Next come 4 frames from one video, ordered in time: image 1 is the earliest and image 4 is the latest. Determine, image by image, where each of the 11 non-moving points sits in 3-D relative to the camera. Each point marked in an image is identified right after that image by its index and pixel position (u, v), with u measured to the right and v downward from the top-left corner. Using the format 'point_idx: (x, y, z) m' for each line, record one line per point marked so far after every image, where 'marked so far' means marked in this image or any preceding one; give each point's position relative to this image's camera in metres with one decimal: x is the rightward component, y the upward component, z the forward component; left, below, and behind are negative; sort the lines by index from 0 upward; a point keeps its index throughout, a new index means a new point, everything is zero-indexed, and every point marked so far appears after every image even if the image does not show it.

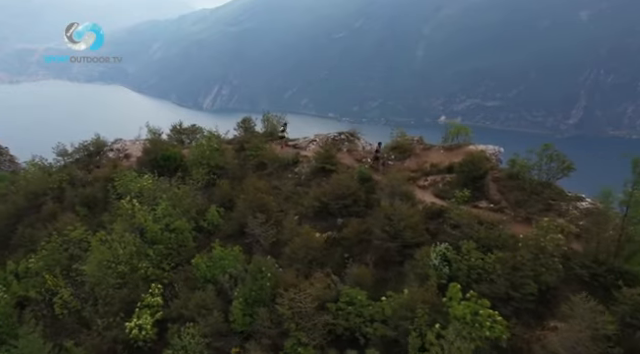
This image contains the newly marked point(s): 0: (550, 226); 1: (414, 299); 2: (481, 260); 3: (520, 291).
0: (+8.4, -1.8, +15.3) m
1: (+3.4, -4.3, +14.2) m
2: (+5.9, -3.0, +14.5) m
3: (+6.9, -3.9, +13.9) m
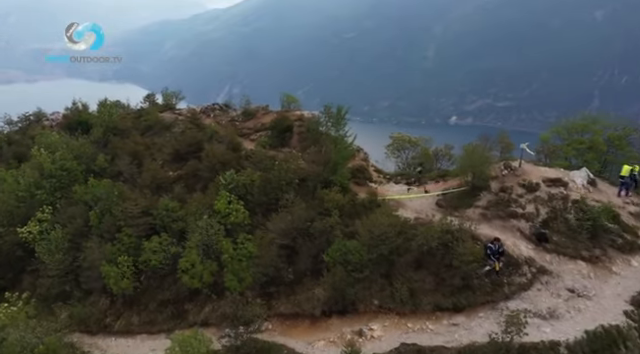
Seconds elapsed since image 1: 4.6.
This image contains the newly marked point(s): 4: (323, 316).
0: (-1.1, +1.1, +22.2) m
1: (-6.1, -1.4, +21.1) m
2: (-3.7, -0.1, +21.4) m
3: (-2.7, -1.0, +20.7) m
4: (+0.2, -5.8, +16.7) m
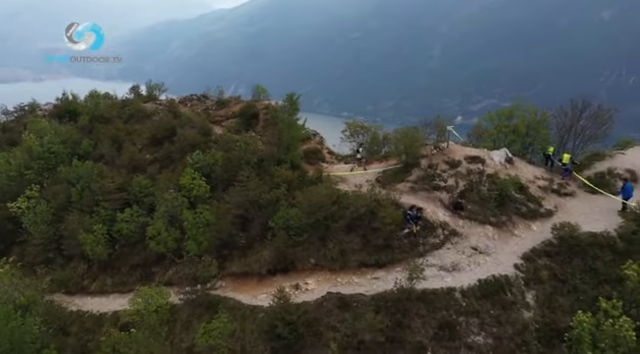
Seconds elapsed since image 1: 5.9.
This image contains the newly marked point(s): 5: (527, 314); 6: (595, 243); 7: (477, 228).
0: (-3.6, +2.2, +24.6) m
1: (-8.7, -0.2, +23.6) m
2: (-6.2, +1.1, +23.9) m
3: (-5.2, +0.2, +23.2) m
4: (-2.4, -4.6, +19.2) m
5: (+7.8, -5.2, +15.3) m
6: (+11.3, -2.7, +16.8) m
7: (+7.0, -2.3, +18.2) m
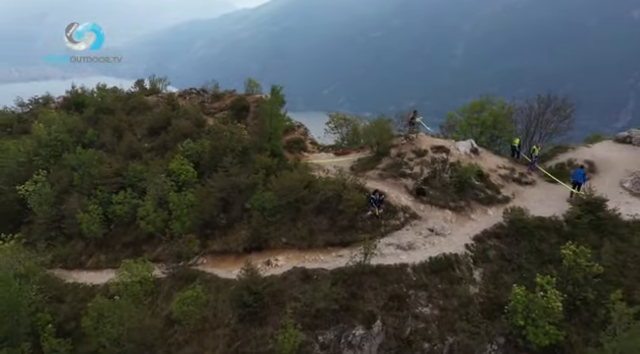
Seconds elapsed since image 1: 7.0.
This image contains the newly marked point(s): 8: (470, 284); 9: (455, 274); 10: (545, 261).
0: (-4.7, +3.0, +26.3) m
1: (-9.9, +0.7, +25.4) m
2: (-7.4, +1.9, +25.6) m
3: (-6.4, +1.0, +24.9) m
4: (-3.9, -3.8, +20.8) m
5: (+6.2, -4.6, +16.5) m
6: (+9.8, -2.2, +17.9) m
7: (+5.6, -1.7, +19.4) m
8: (+6.1, -4.4, +16.7) m
9: (+5.6, -4.0, +16.8) m
10: (+9.4, -3.5, +17.0) m
